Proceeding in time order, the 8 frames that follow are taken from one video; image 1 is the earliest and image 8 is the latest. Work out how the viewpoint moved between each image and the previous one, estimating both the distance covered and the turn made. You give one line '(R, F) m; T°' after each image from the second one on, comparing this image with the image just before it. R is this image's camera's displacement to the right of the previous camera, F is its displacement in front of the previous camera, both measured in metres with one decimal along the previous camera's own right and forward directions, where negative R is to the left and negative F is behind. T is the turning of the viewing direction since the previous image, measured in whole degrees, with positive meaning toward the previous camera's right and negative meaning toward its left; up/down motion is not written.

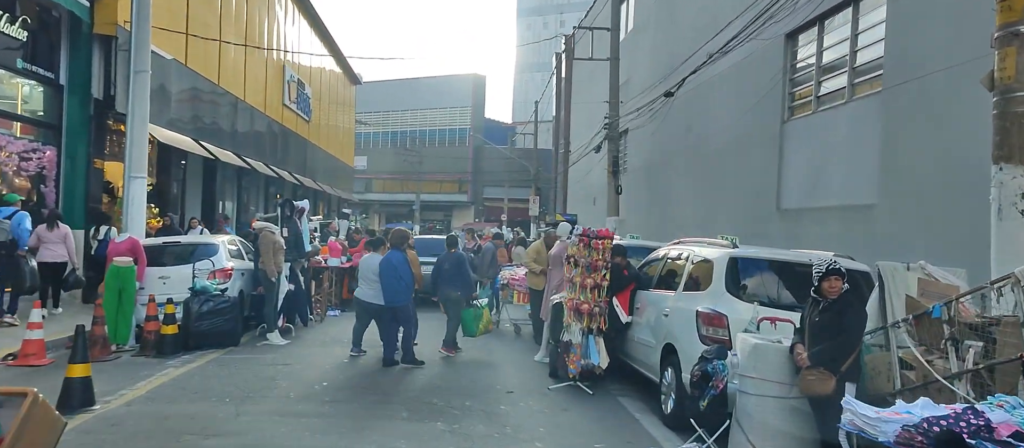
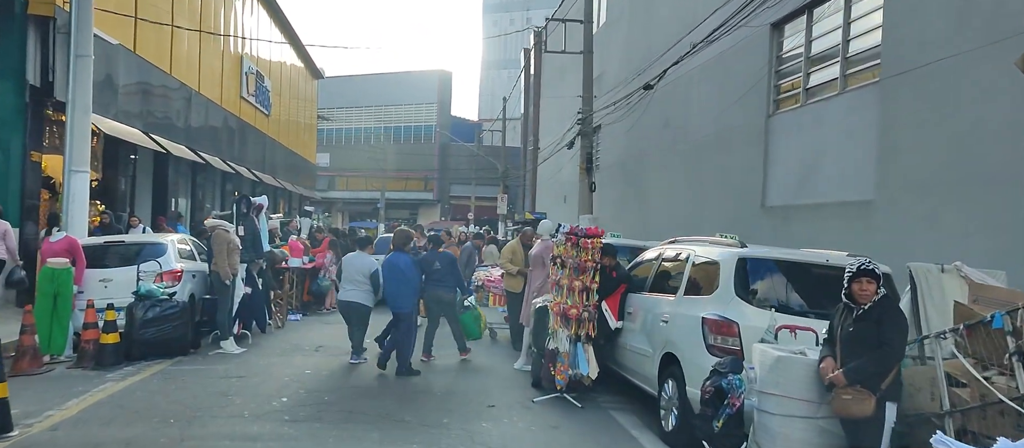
(-0.2, +0.7) m; +3°
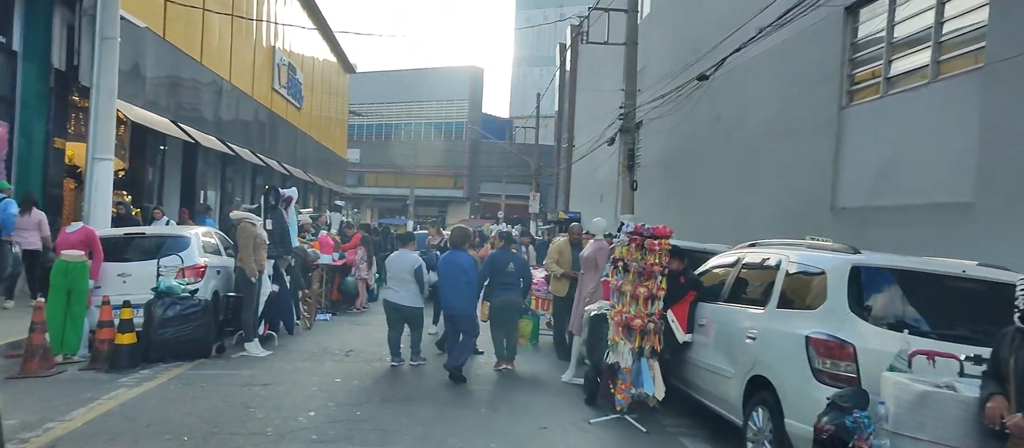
(-0.3, +0.9) m; -2°
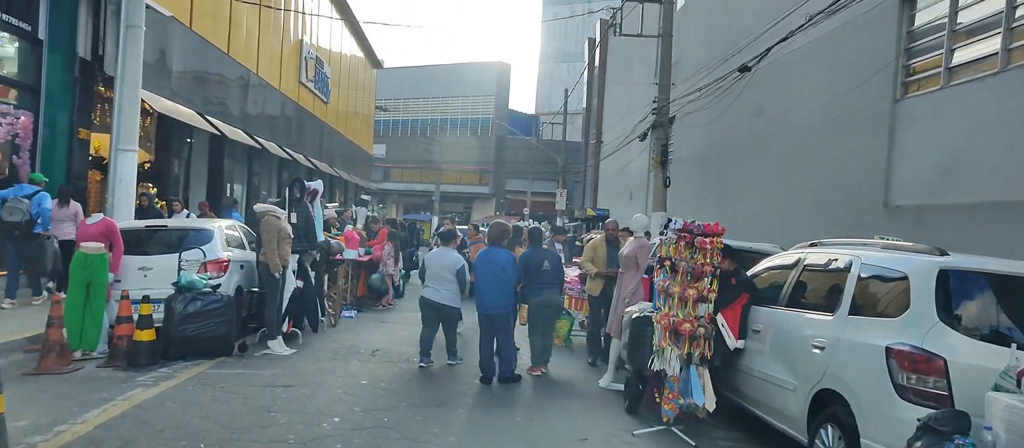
(-0.1, +0.5) m; -2°
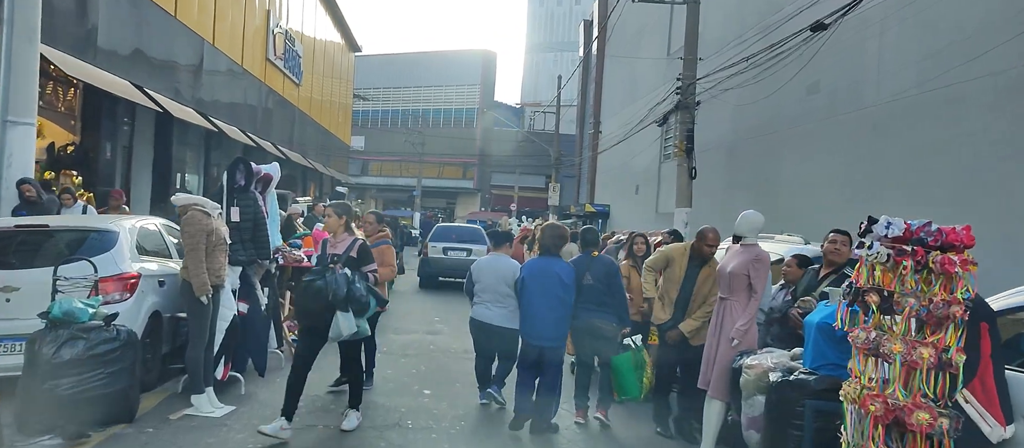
(-0.5, +2.9) m; +2°
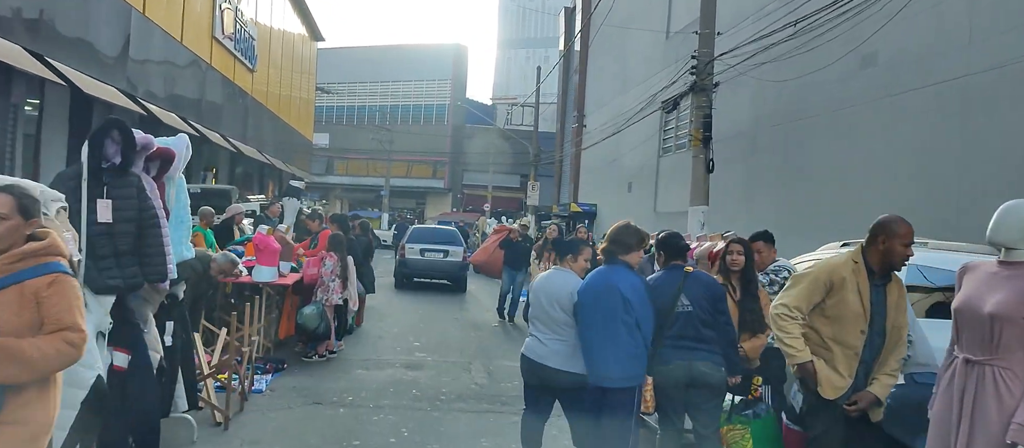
(-0.4, +2.6) m; +3°
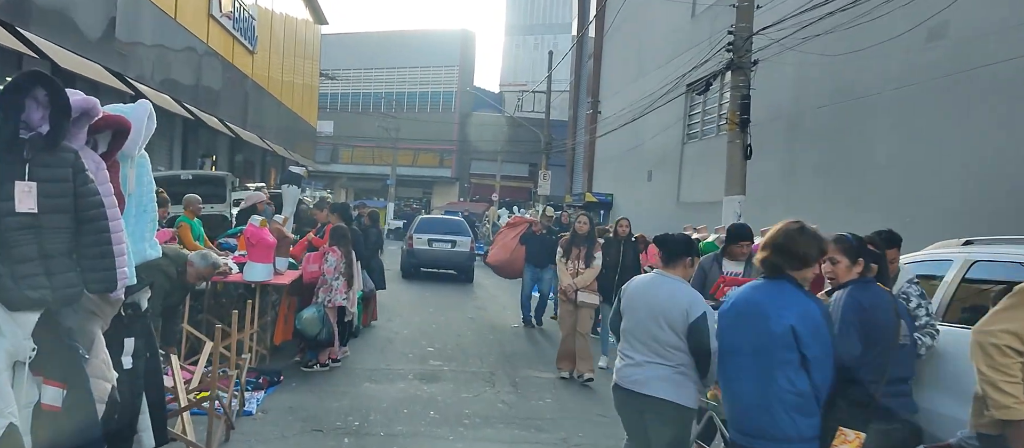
(-0.3, +1.2) m; 0°
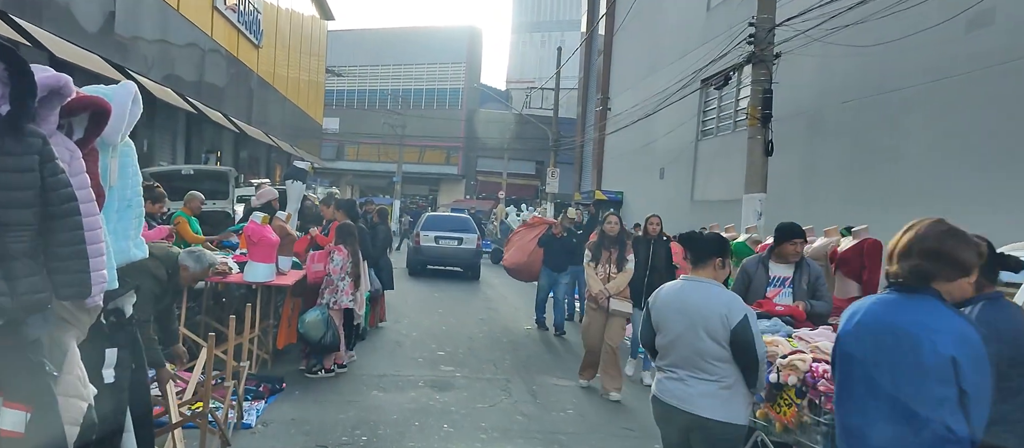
(-0.1, +0.5) m; 0°
